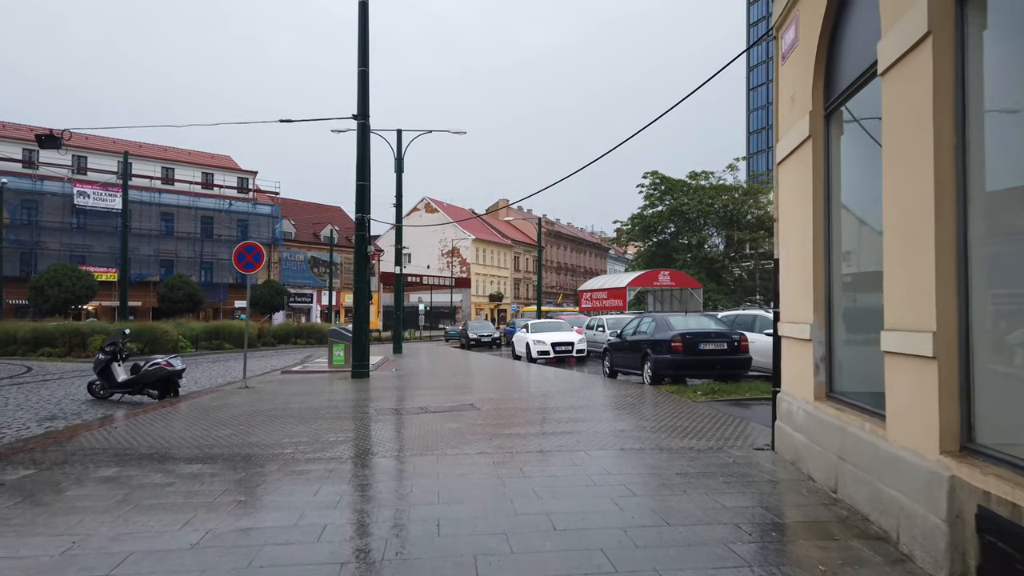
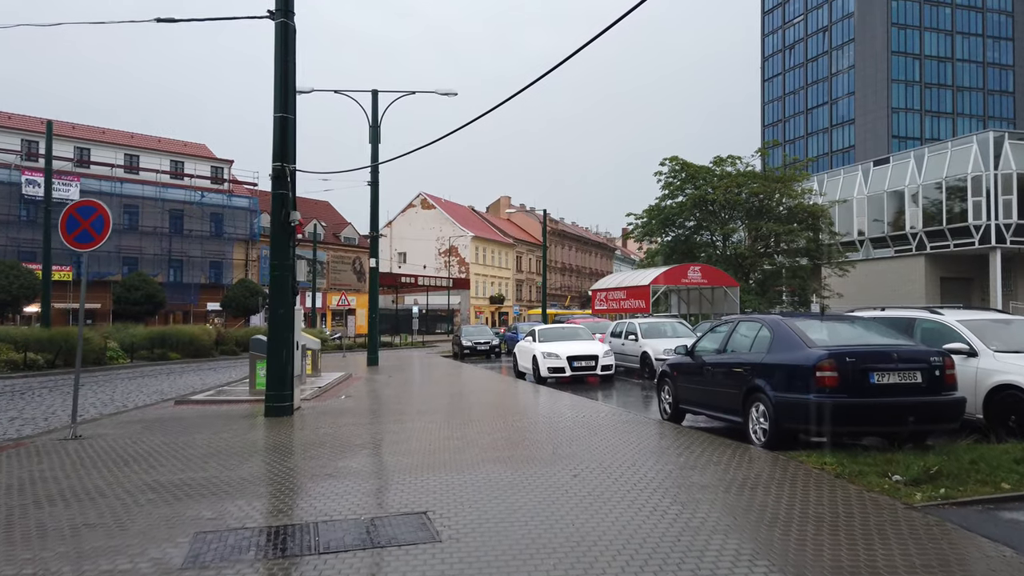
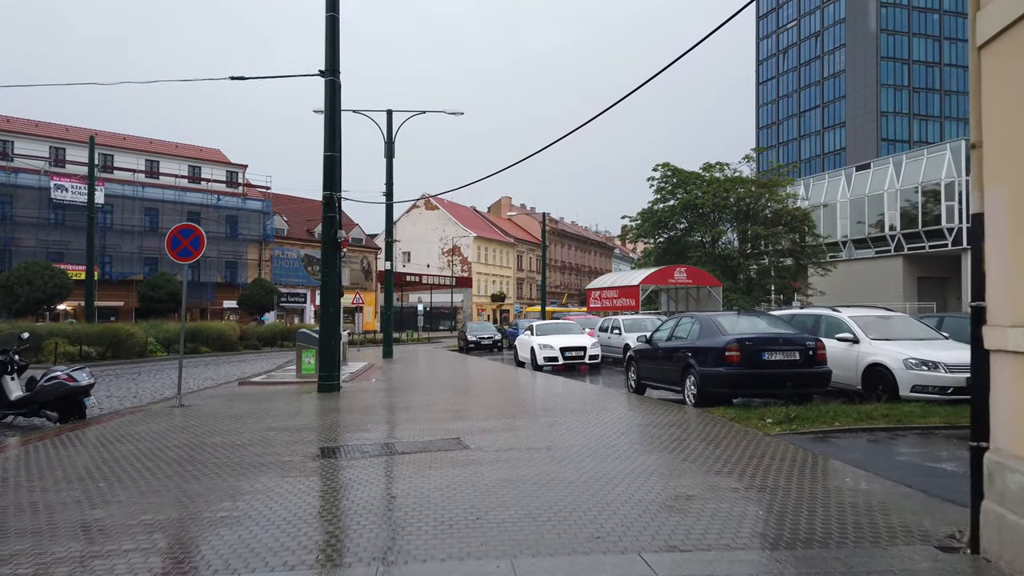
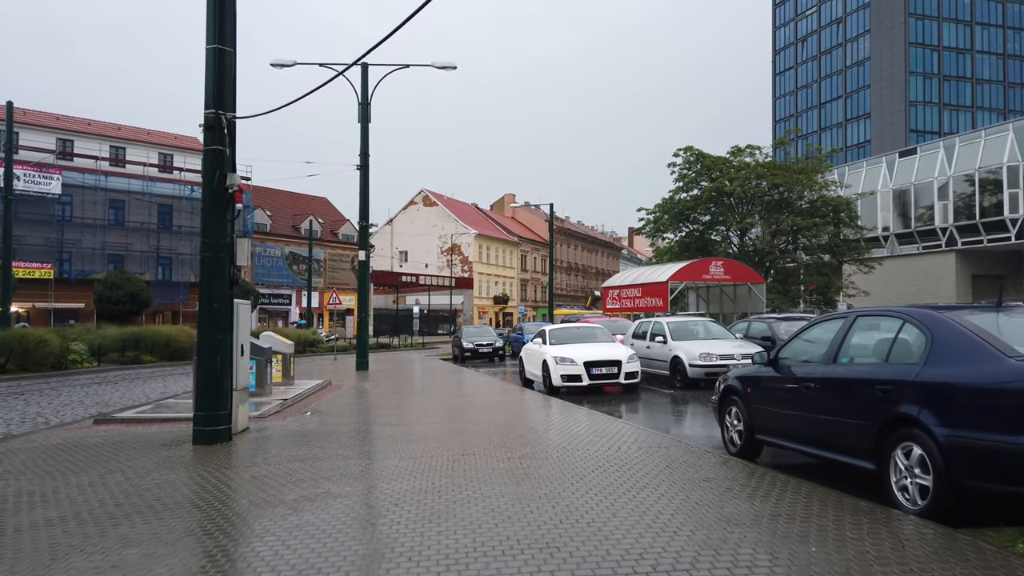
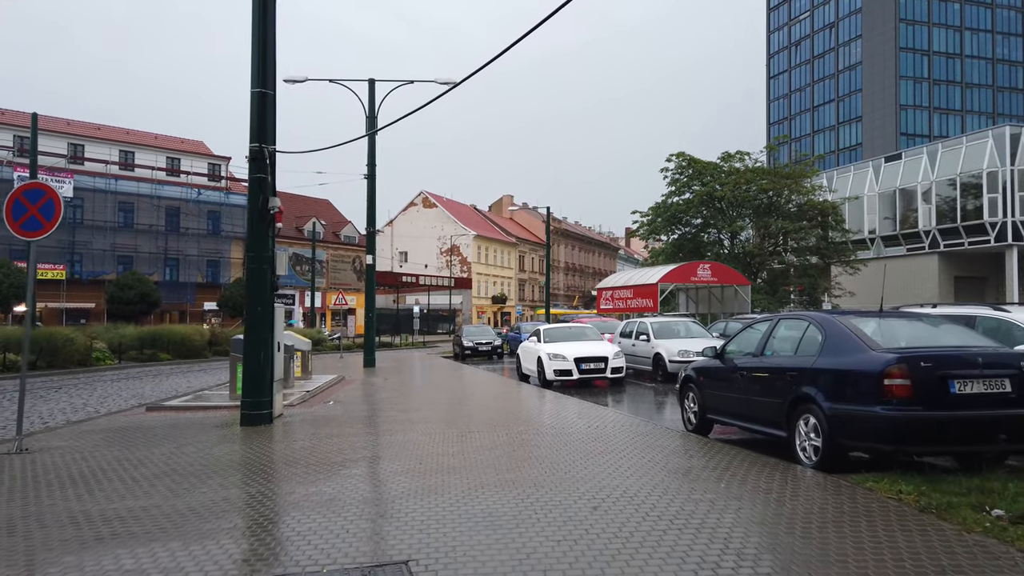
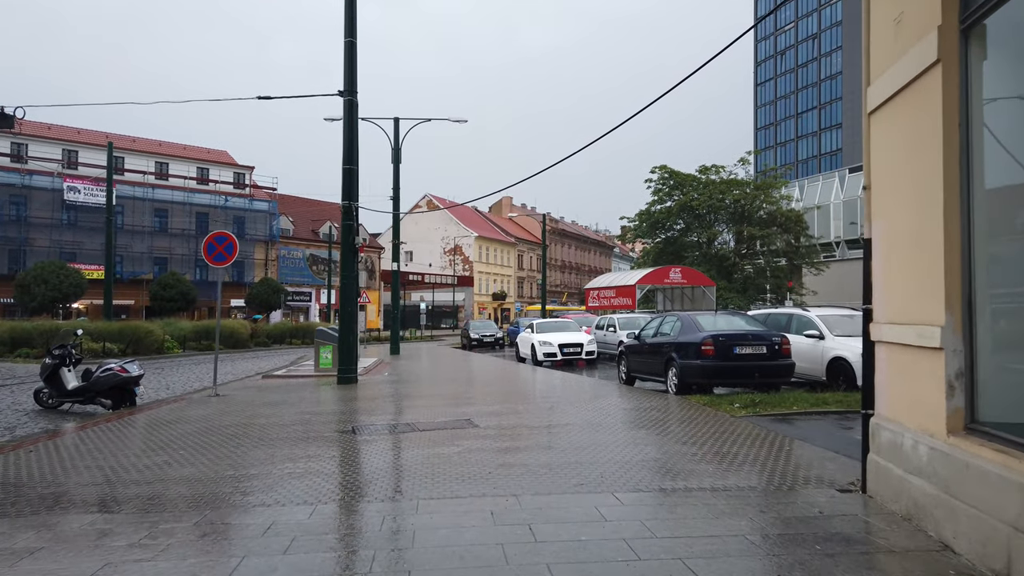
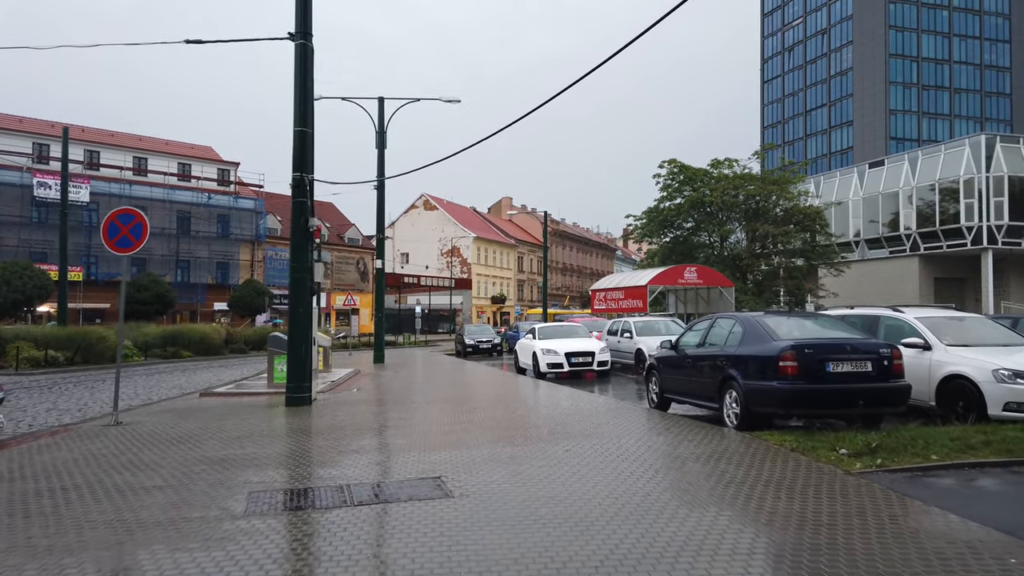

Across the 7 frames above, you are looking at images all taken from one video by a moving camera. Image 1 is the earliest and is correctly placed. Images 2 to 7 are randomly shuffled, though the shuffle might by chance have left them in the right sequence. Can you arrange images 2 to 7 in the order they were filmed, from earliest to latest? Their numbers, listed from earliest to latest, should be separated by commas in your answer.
6, 3, 7, 2, 5, 4
